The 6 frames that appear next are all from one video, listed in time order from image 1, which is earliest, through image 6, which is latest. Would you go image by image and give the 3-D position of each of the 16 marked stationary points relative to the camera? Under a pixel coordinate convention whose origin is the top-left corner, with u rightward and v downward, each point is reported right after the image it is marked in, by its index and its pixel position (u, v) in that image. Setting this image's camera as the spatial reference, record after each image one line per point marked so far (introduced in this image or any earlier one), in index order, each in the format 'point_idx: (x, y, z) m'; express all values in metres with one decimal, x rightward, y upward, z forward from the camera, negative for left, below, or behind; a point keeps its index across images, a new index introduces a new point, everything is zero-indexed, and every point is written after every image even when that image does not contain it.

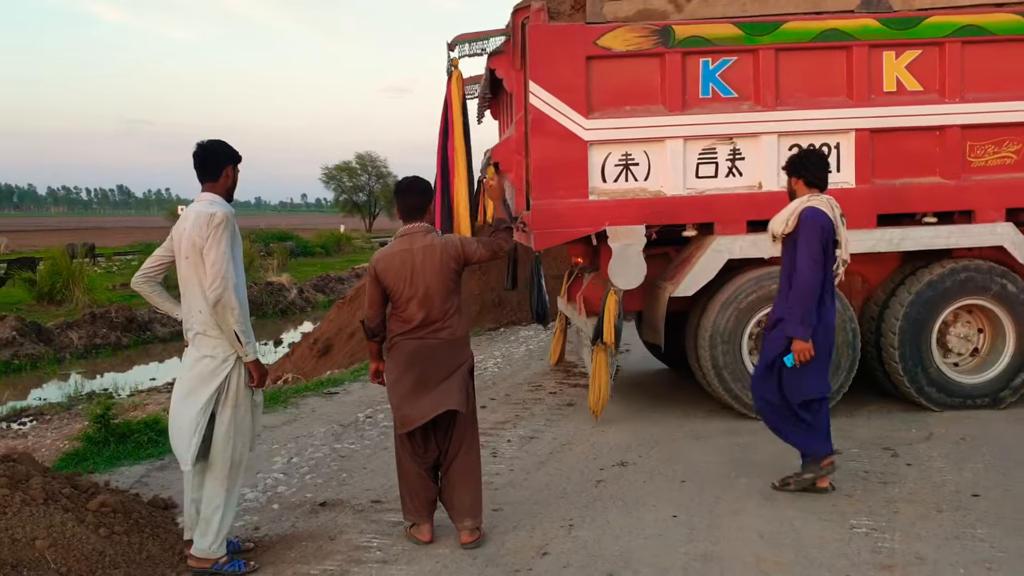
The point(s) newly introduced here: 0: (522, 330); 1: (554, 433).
0: (+0.1, -0.5, +11.7) m
1: (+0.3, -0.9, +6.4) m
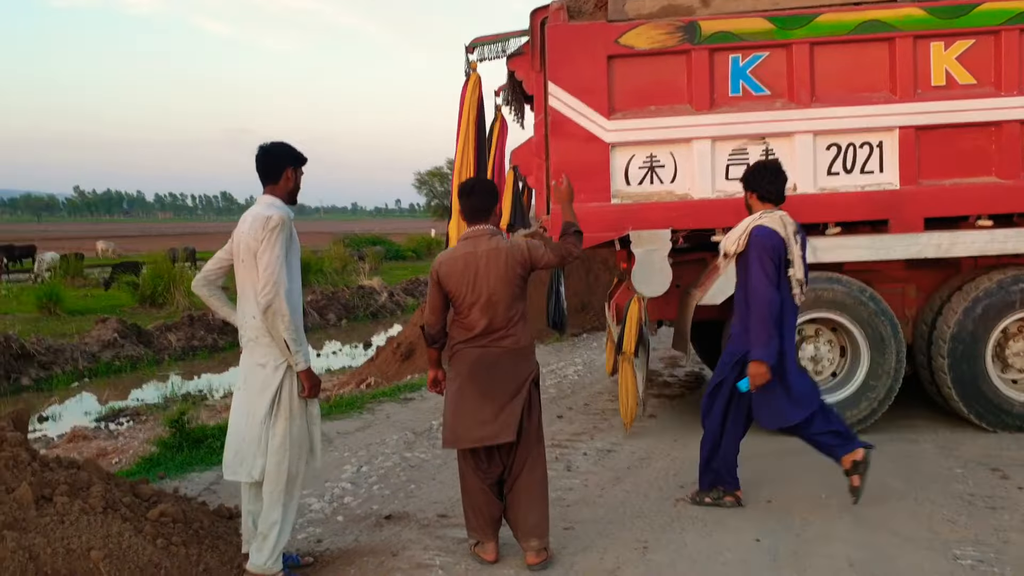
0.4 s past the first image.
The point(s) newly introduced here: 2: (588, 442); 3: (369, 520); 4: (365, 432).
0: (+1.1, -0.6, +11.5) m
1: (+0.7, -1.0, +6.1) m
2: (+0.5, -1.0, +6.2) m
3: (-0.7, -1.1, +4.8) m
4: (-1.0, -1.0, +6.8) m
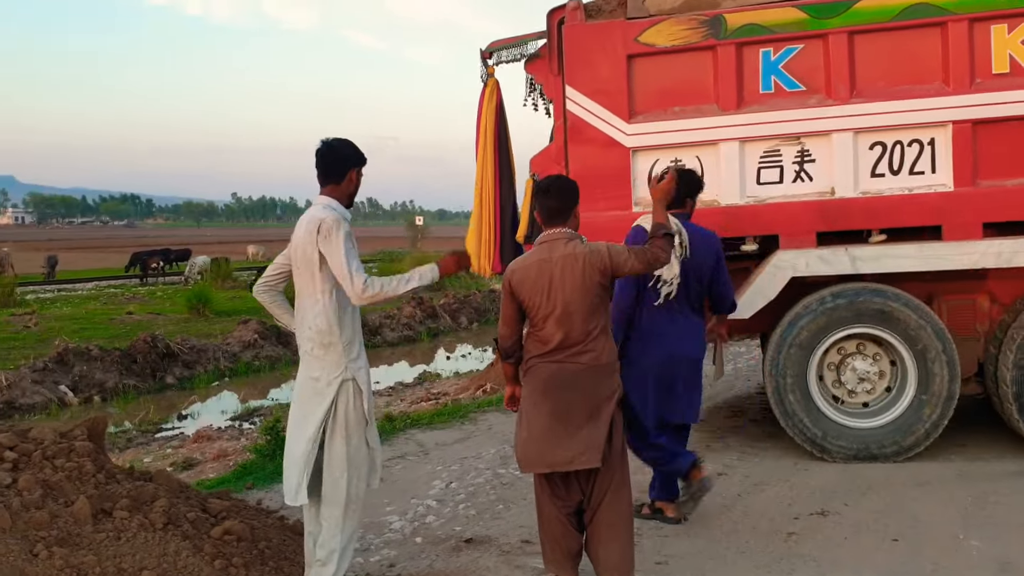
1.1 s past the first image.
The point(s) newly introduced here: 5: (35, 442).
0: (+2.4, -0.6, +10.8) m
1: (+1.3, -1.0, +5.6) m
2: (+1.1, -1.0, +5.7) m
3: (-0.3, -1.1, +4.4) m
4: (-0.3, -1.0, +6.5) m
5: (-1.9, -0.6, +4.0) m
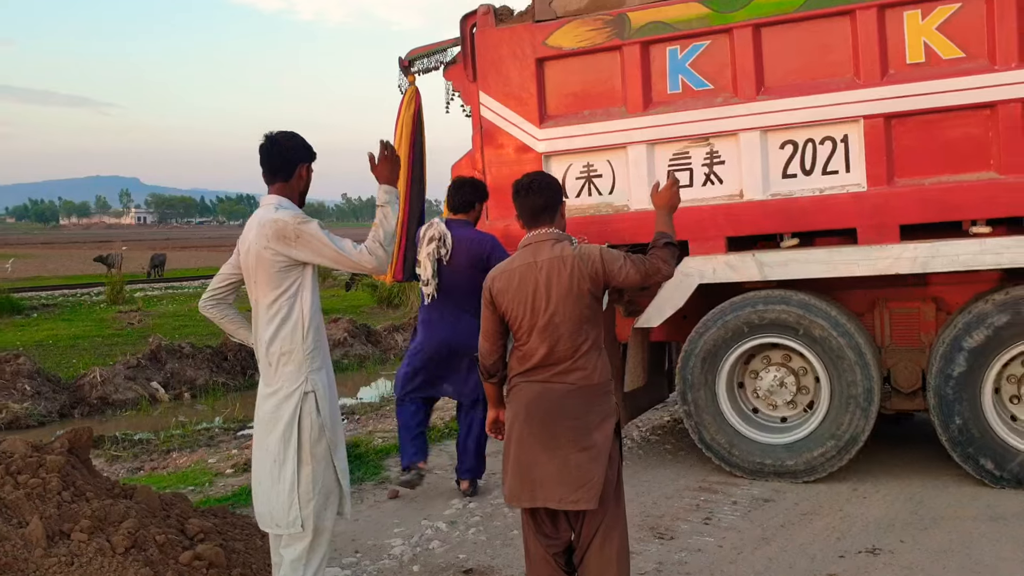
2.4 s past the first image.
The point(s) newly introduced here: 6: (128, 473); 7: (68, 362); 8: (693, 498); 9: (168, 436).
0: (+3.0, -0.7, +10.2) m
1: (+1.4, -1.0, +5.0) m
2: (+1.2, -1.0, +5.2) m
3: (-0.3, -1.2, +4.1) m
4: (-0.1, -1.0, +6.1) m
5: (-2.0, -0.6, +3.8) m
6: (-2.4, -1.2, +6.4) m
7: (-5.4, -0.9, +12.3) m
8: (+0.9, -1.1, +5.0) m
9: (-2.6, -1.1, +7.8) m
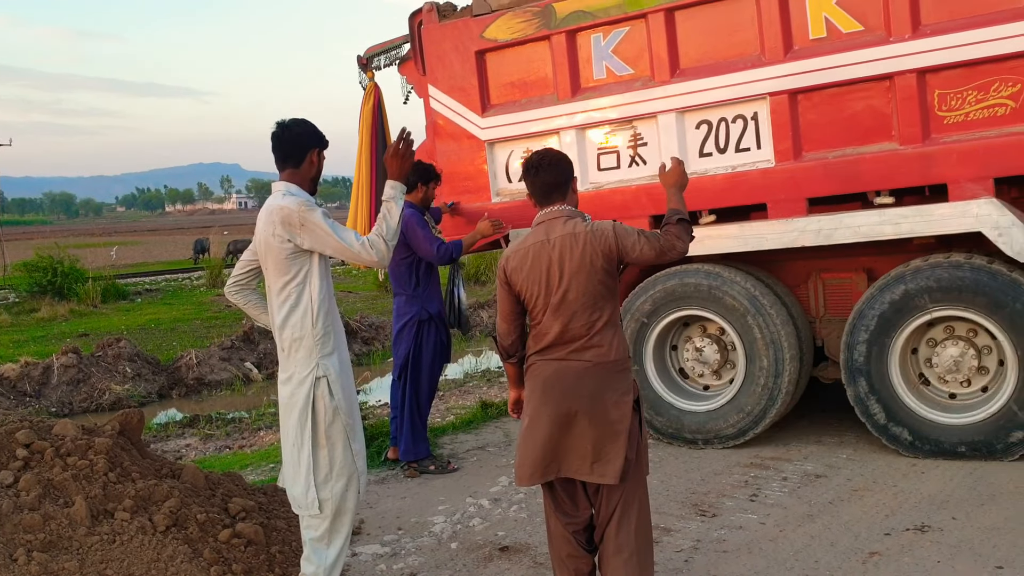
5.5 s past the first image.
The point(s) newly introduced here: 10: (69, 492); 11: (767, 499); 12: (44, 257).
0: (+3.7, -0.3, +9.8) m
1: (+1.7, -0.9, +4.9) m
2: (+1.5, -0.9, +5.1) m
3: (-0.1, -1.1, +4.1) m
4: (+0.3, -0.9, +6.1) m
5: (-1.8, -0.6, +4.0) m
6: (-2.0, -1.1, +6.7) m
7: (-4.4, -0.7, +12.8) m
8: (+1.1, -0.9, +4.9) m
9: (-2.0, -1.0, +8.0) m
10: (-1.6, -0.8, +3.7) m
11: (+1.2, -1.0, +4.5) m
12: (-8.4, +0.5, +17.7) m
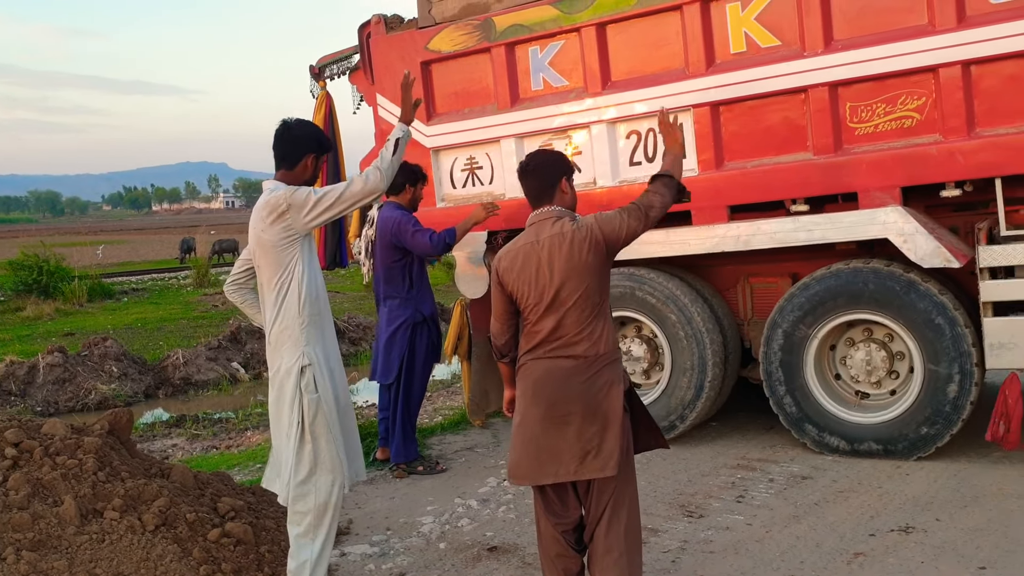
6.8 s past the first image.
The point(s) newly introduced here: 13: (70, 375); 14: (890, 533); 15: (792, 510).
0: (+3.6, -0.4, +9.9) m
1: (+1.6, -0.9, +4.9) m
2: (+1.4, -0.9, +5.1) m
3: (-0.2, -1.1, +4.1) m
4: (+0.2, -0.9, +6.1) m
5: (-1.9, -0.6, +4.0) m
6: (-2.1, -1.1, +6.7) m
7: (-4.6, -0.7, +12.7) m
8: (+1.1, -0.9, +4.9) m
9: (-2.1, -1.0, +8.0) m
10: (-1.7, -0.8, +3.7) m
11: (+1.1, -1.0, +4.6) m
12: (-8.6, +0.6, +17.6) m
13: (-4.2, -0.8, +9.5) m
14: (+1.5, -1.0, +4.0) m
15: (+1.2, -1.0, +4.4) m
